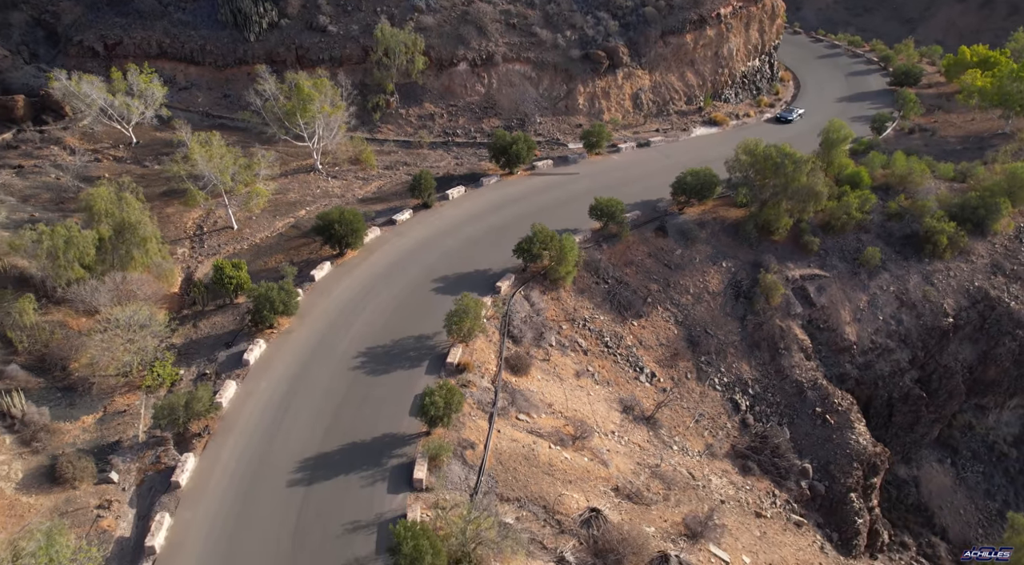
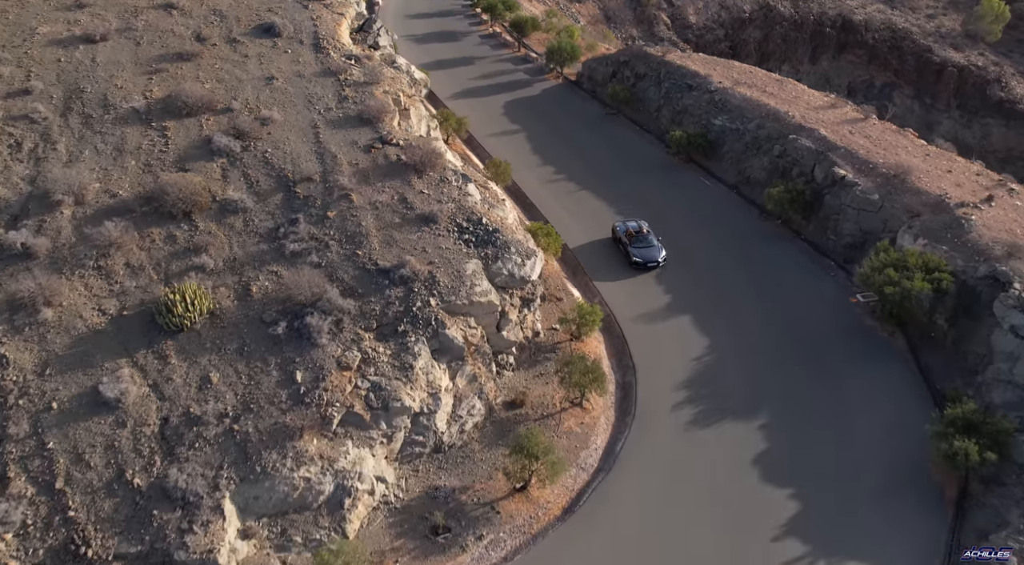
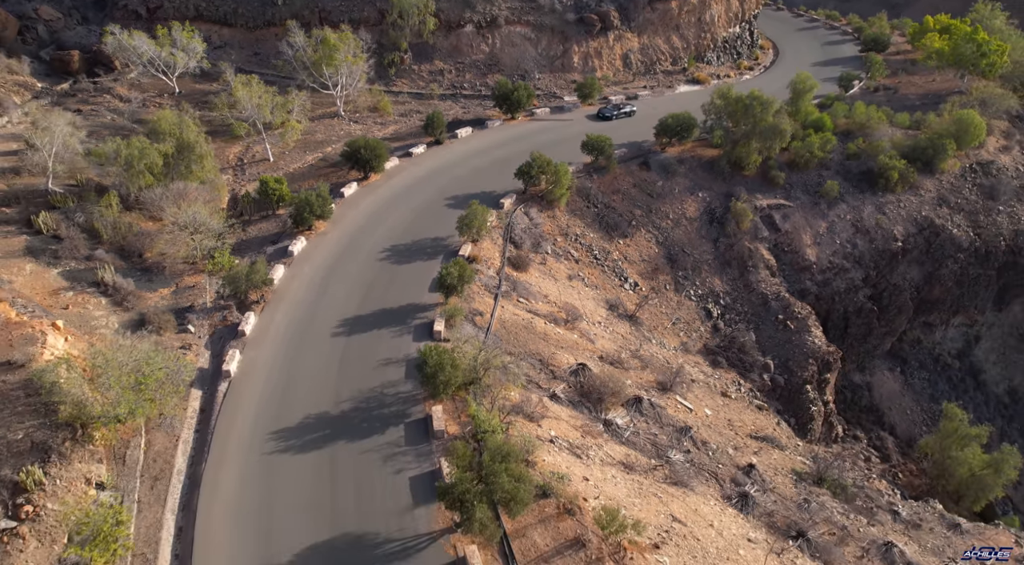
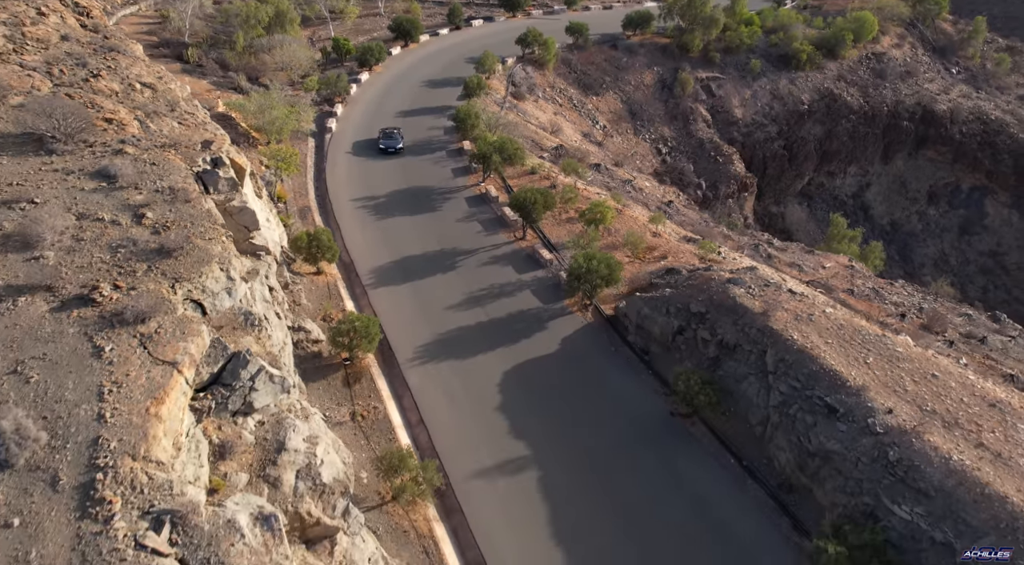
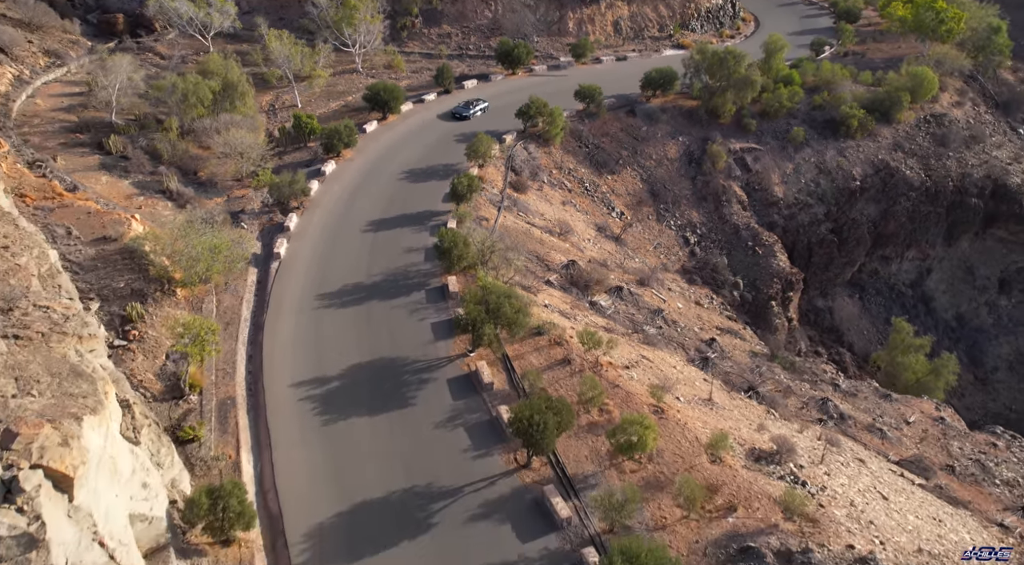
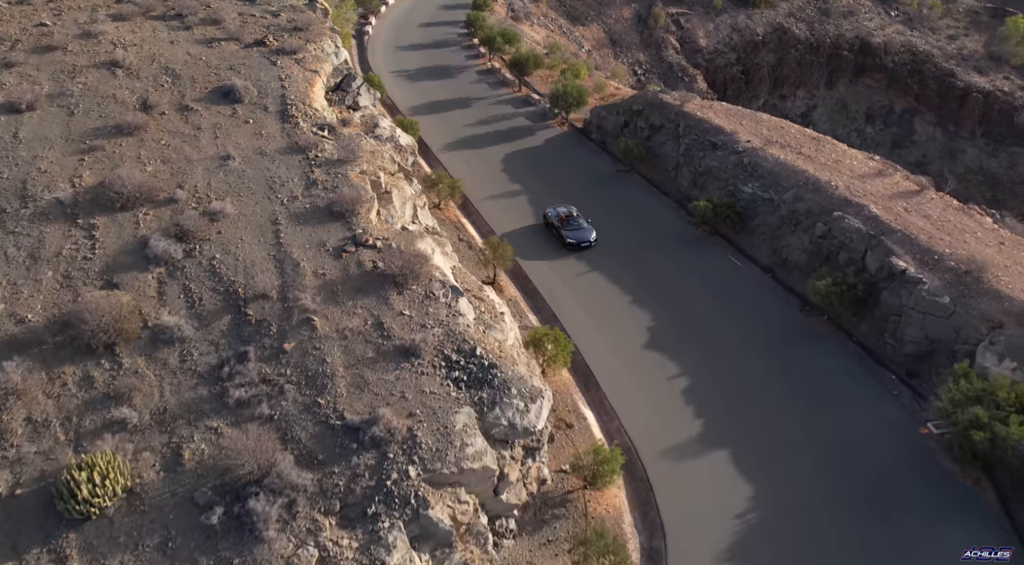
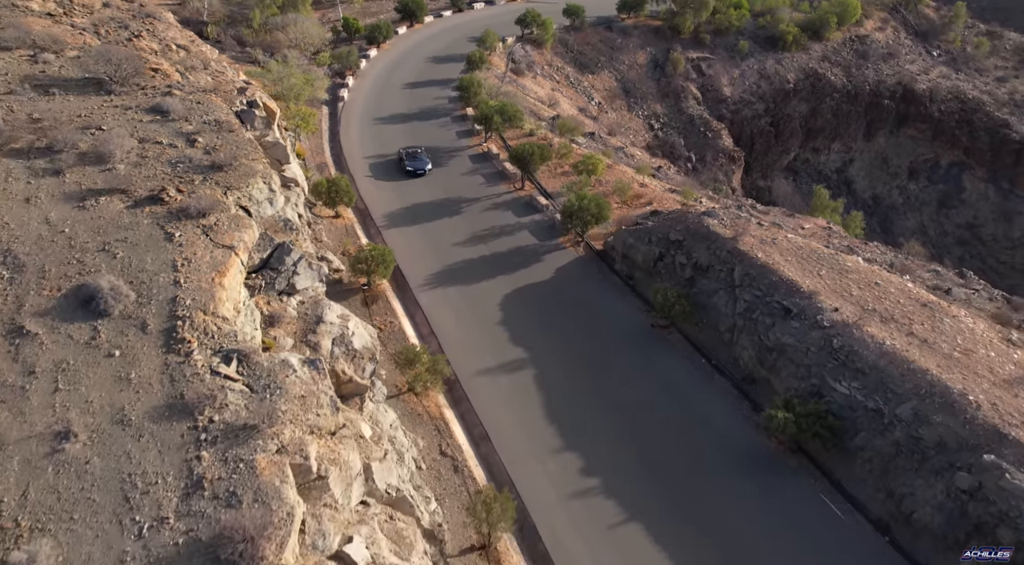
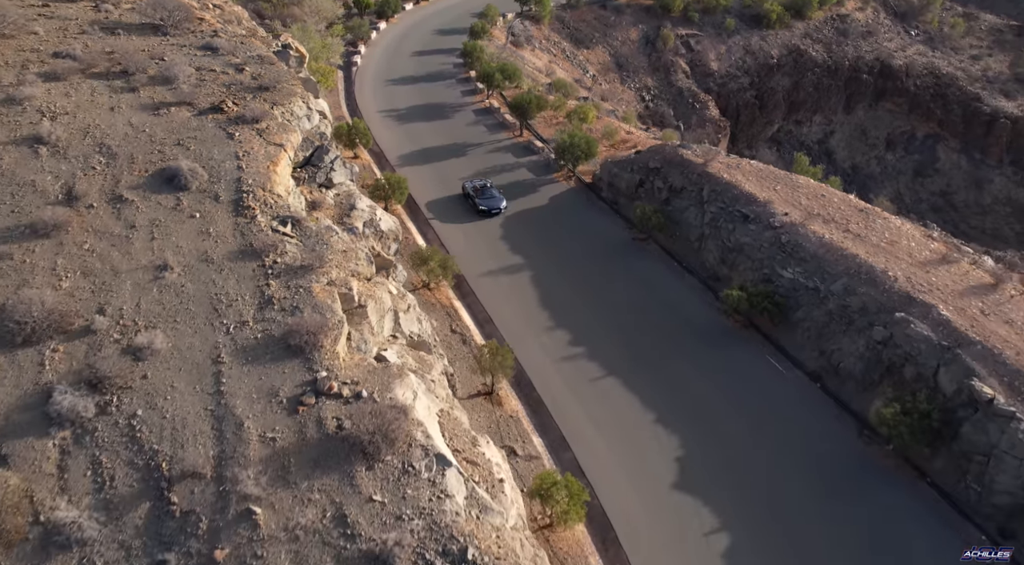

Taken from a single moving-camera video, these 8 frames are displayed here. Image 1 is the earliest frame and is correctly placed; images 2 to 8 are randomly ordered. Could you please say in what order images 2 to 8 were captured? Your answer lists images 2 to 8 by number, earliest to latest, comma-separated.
3, 5, 4, 7, 8, 6, 2
